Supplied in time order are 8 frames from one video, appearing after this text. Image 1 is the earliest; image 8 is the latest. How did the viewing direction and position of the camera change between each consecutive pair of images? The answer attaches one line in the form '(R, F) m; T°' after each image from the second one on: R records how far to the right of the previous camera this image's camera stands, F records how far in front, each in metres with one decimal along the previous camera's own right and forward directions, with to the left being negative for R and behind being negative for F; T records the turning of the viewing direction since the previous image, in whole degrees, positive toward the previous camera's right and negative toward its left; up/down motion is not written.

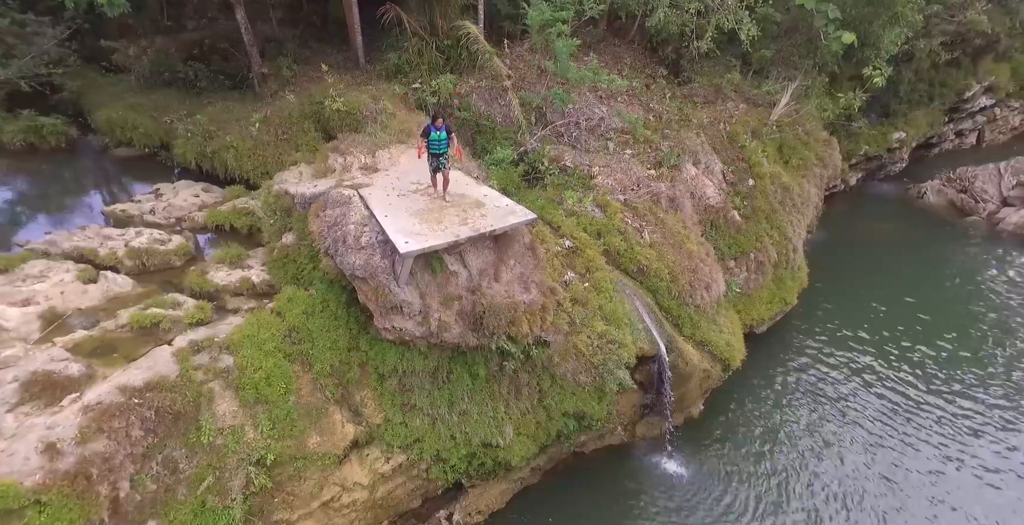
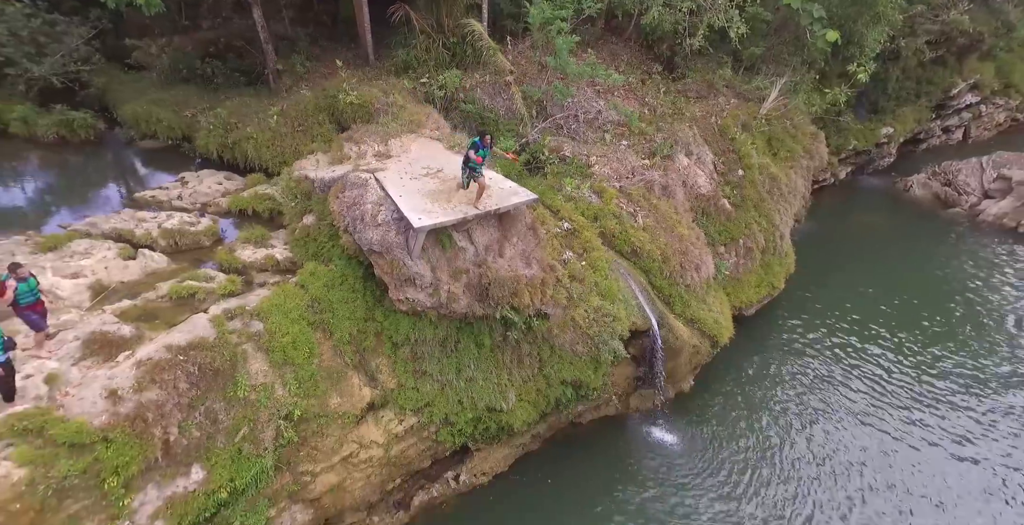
(0.0, -0.8) m; 0°
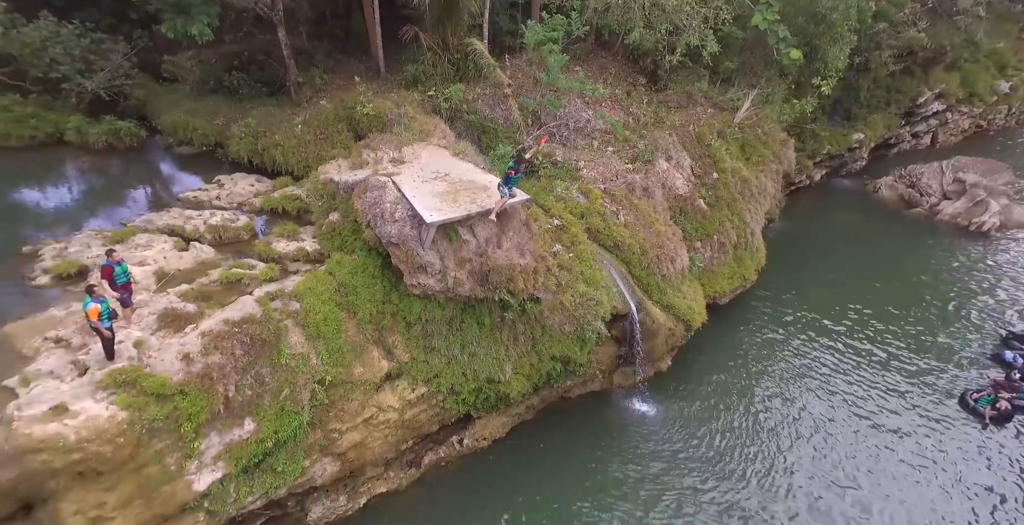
(+0.1, -1.6) m; 0°
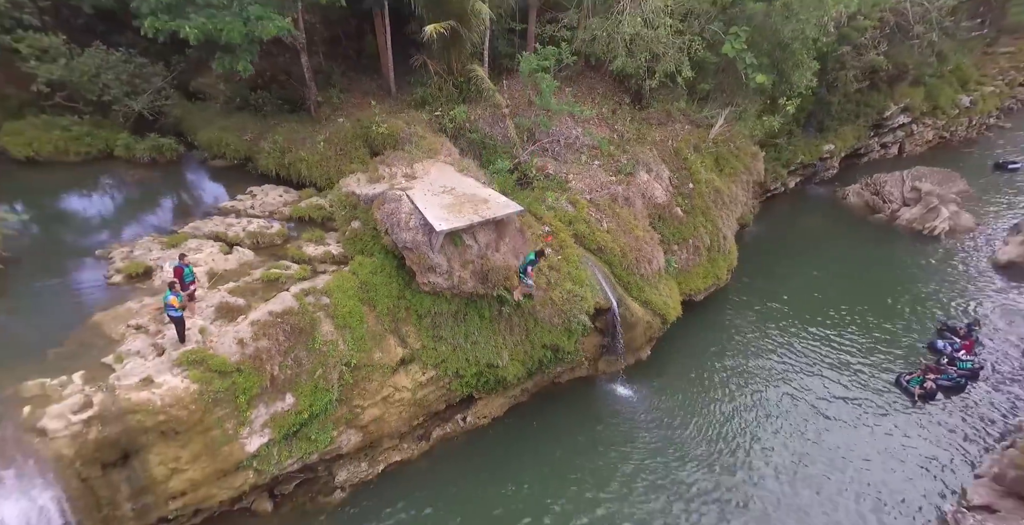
(+0.1, -1.8) m; 0°
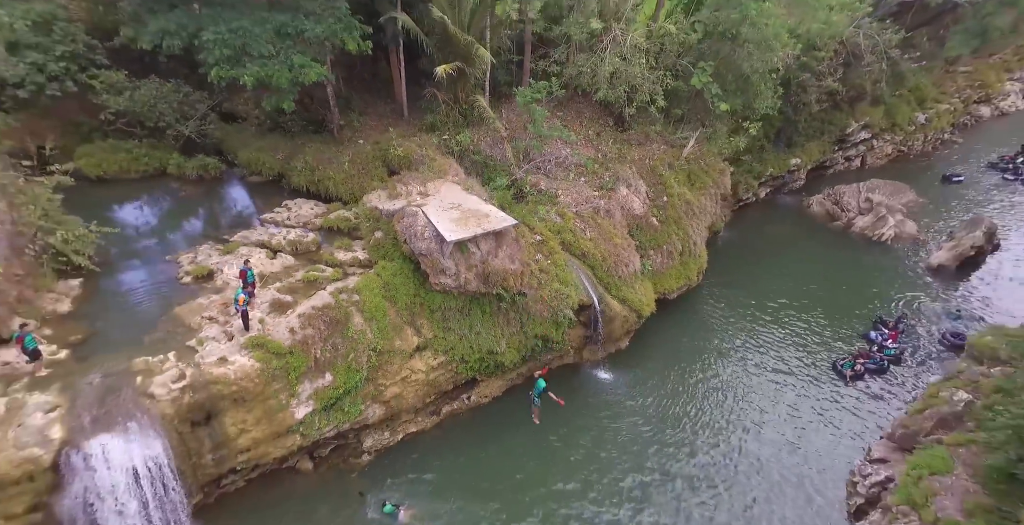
(+0.1, -2.6) m; 0°
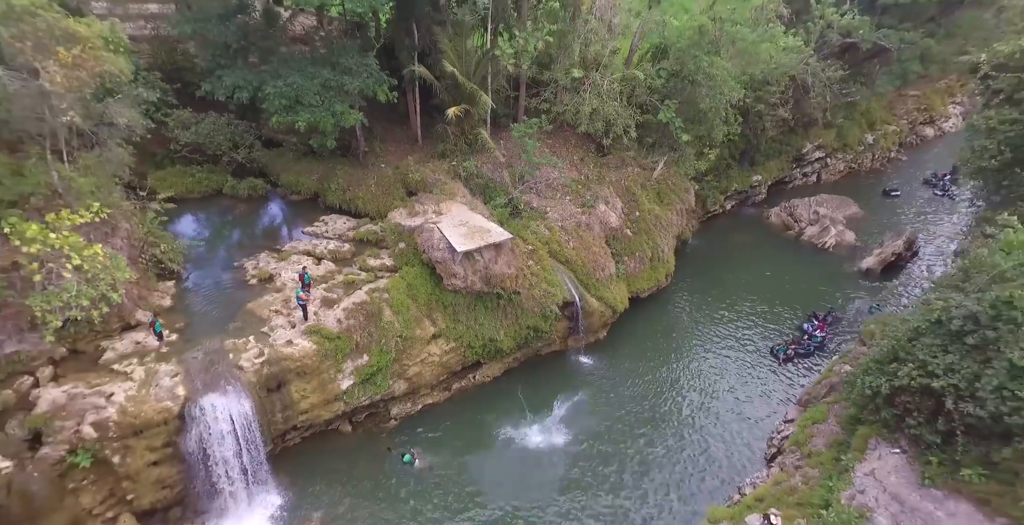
(+0.1, -3.8) m; 0°
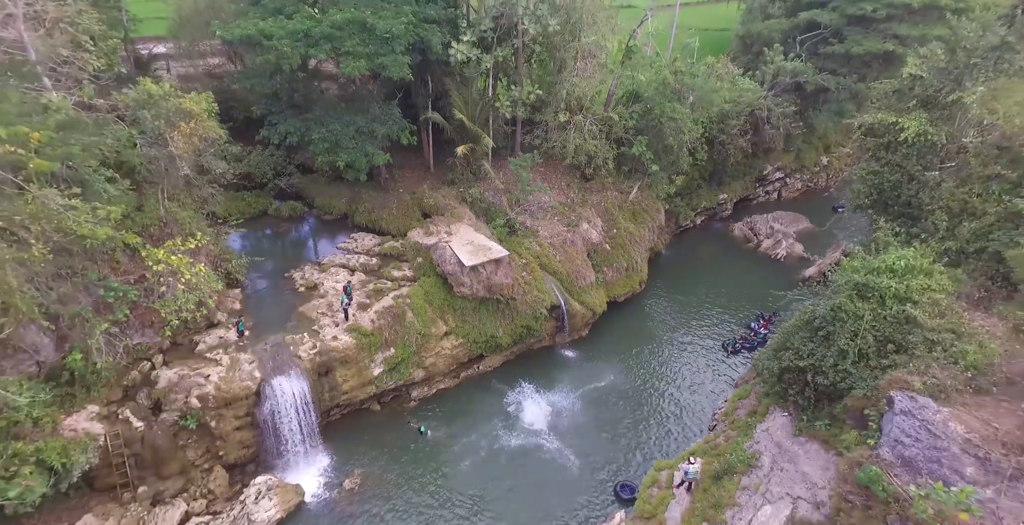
(+0.1, -4.3) m; 0°
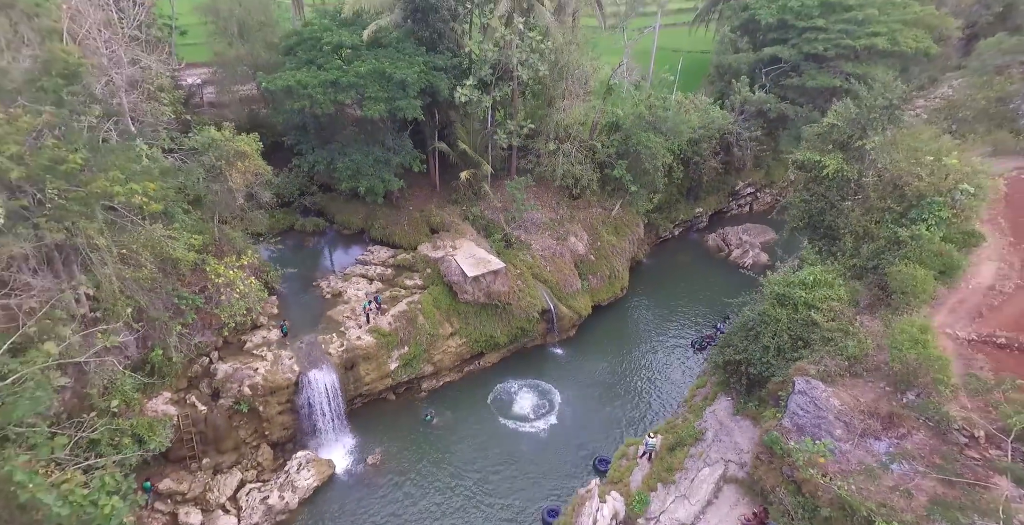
(+0.1, -3.6) m; 0°
